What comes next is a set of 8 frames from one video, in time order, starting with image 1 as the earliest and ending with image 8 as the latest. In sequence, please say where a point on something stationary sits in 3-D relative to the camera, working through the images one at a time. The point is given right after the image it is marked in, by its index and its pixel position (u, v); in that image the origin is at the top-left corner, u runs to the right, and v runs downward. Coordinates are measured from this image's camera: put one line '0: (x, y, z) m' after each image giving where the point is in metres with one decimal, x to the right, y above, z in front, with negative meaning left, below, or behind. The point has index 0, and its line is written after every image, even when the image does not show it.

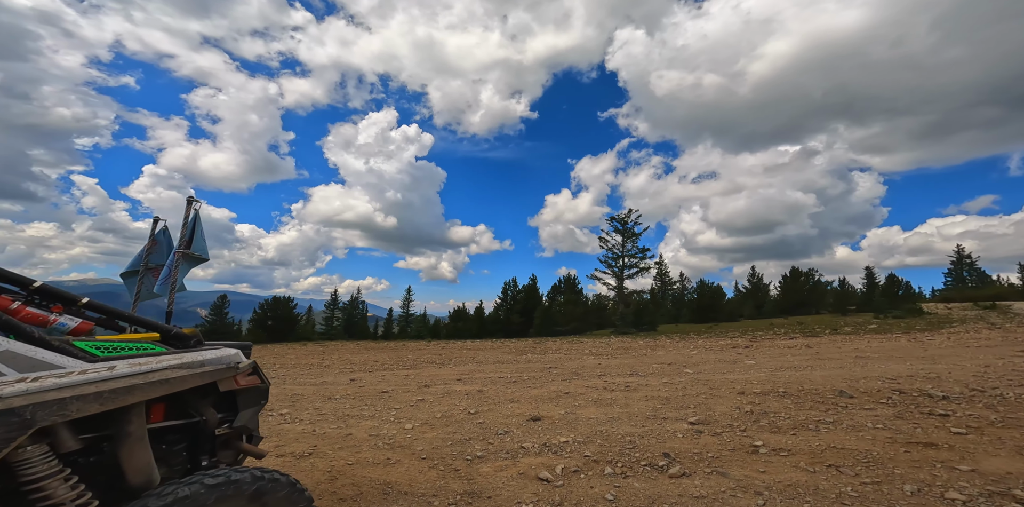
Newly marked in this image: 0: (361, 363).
0: (-5.0, -3.6, +15.6) m
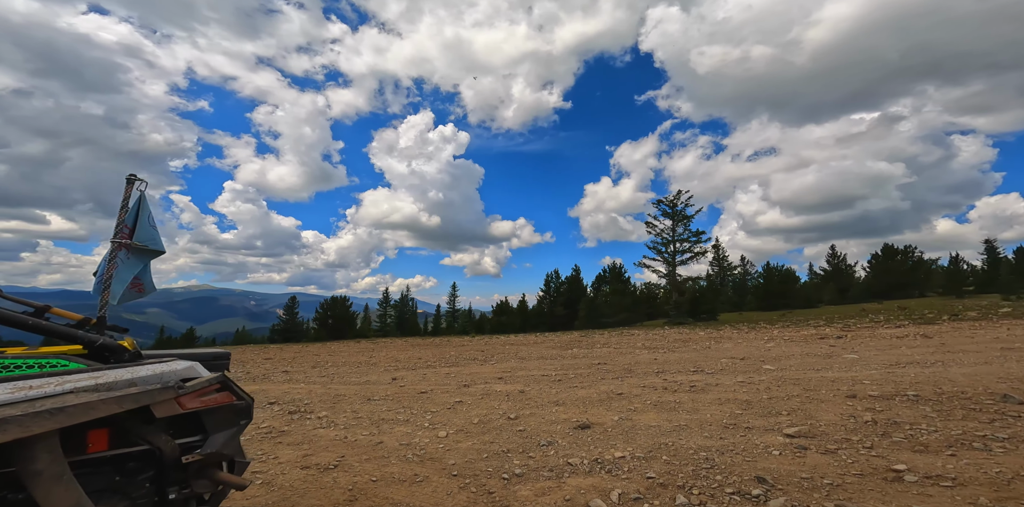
0: (-3.5, -3.5, +15.0) m
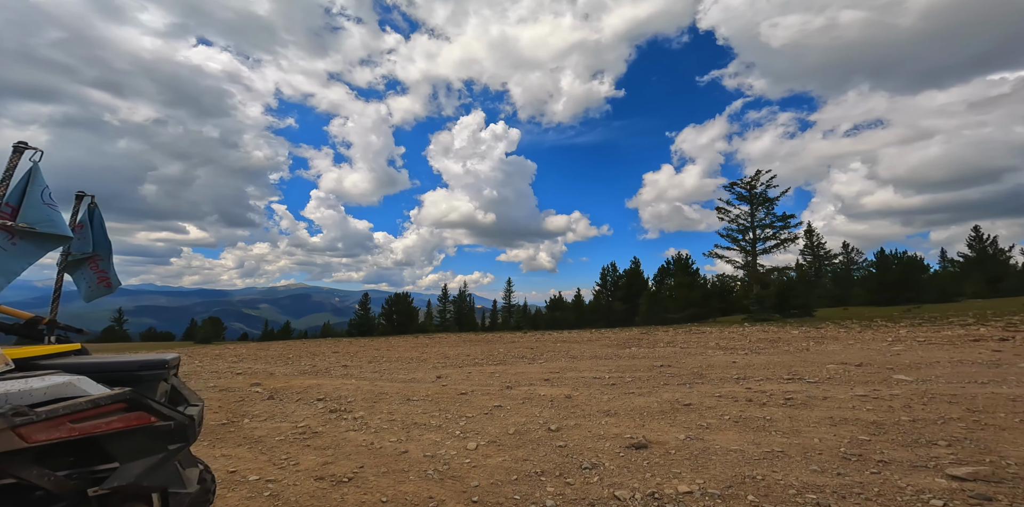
0: (-1.9, -3.2, +14.2) m
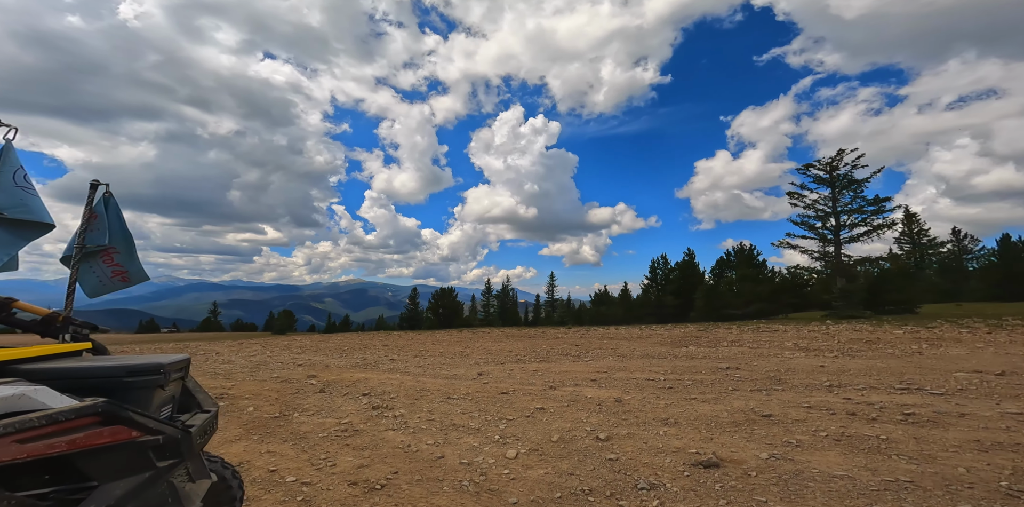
0: (-0.6, -3.0, +13.7) m
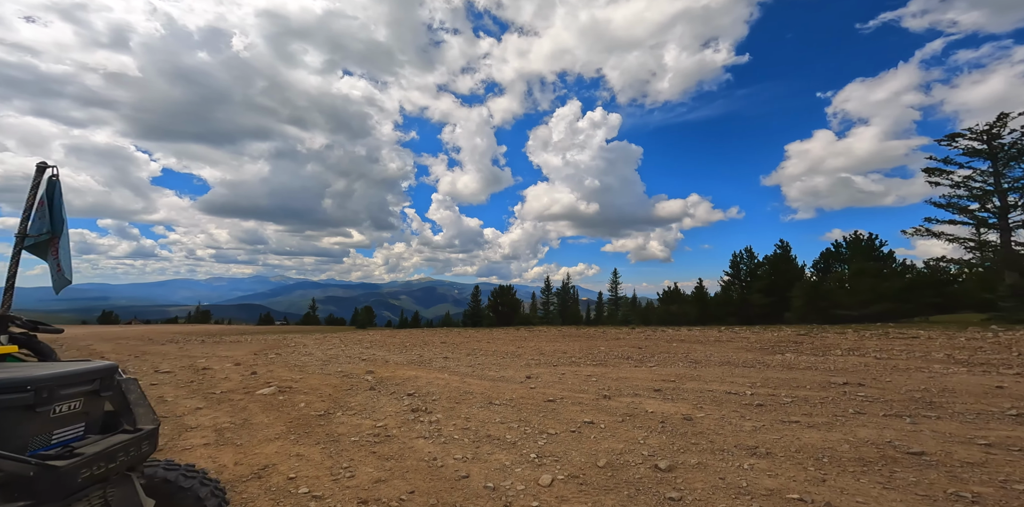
0: (+1.0, -2.8, +12.6) m
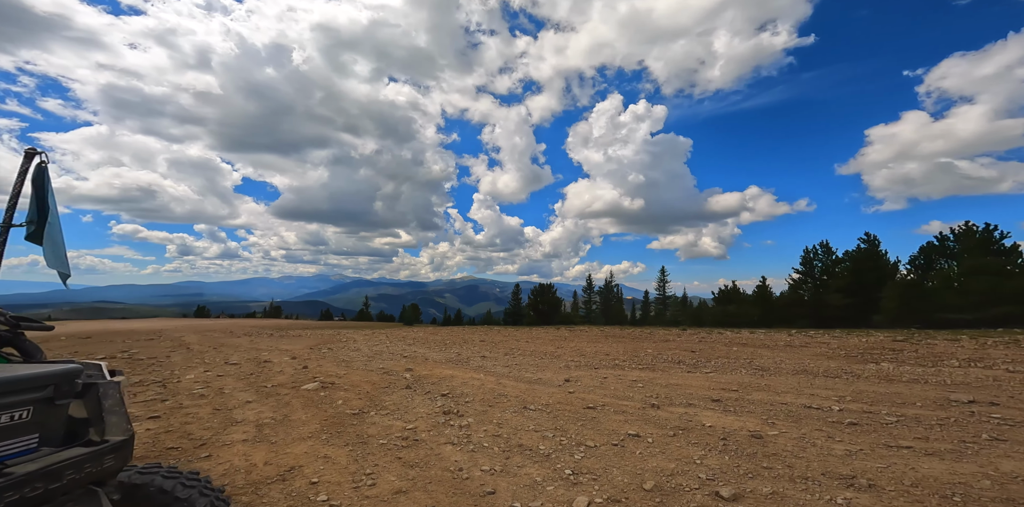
0: (+2.1, -2.7, +11.9) m
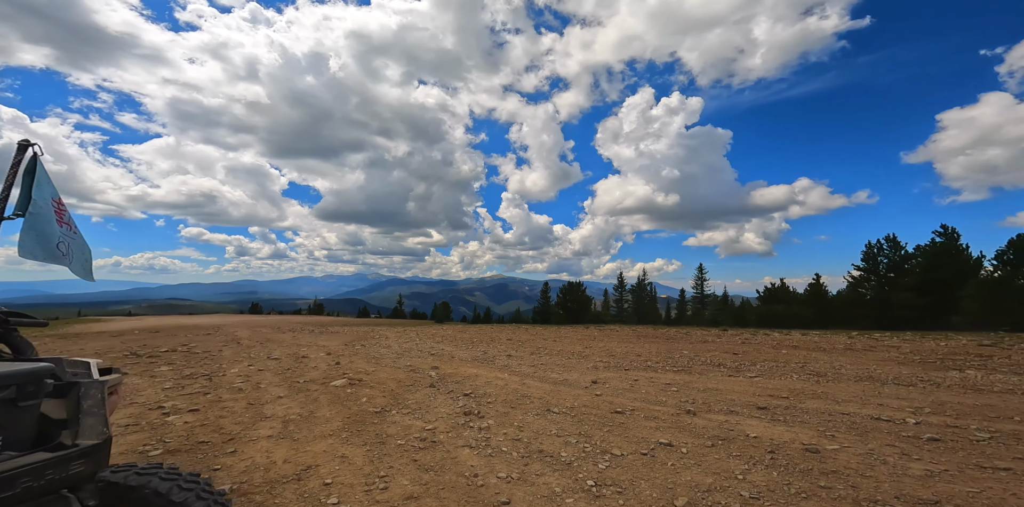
0: (+2.7, -2.6, +11.4) m
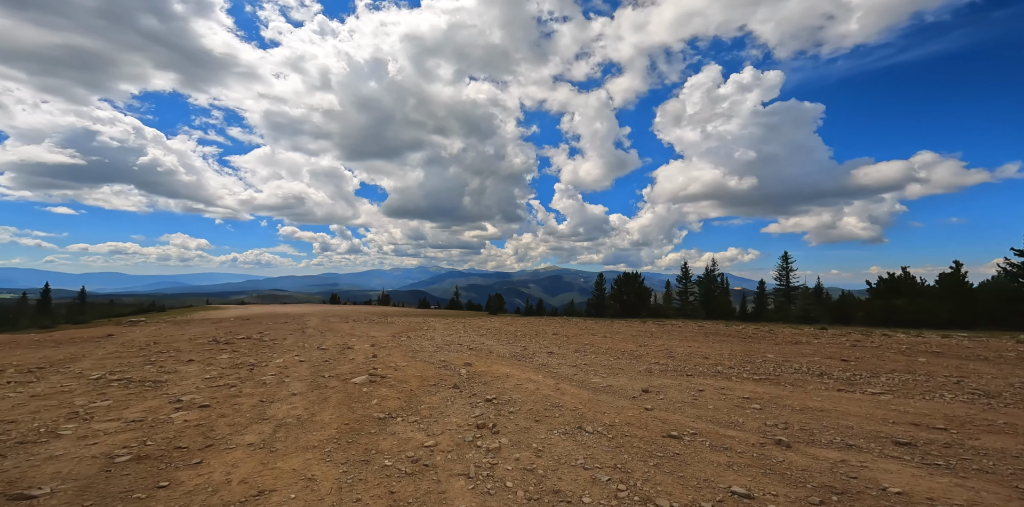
0: (+3.5, -2.1, +9.3) m
